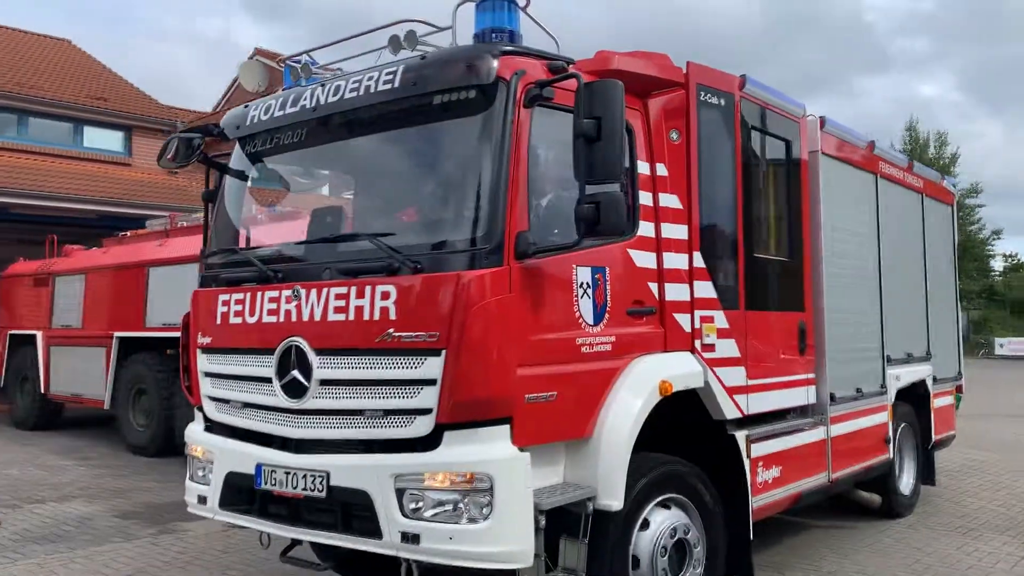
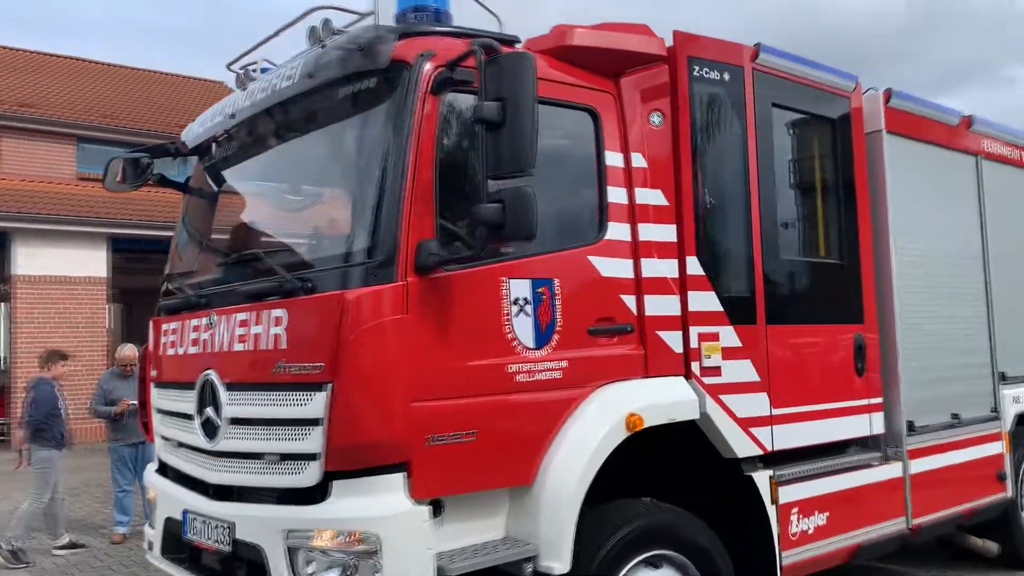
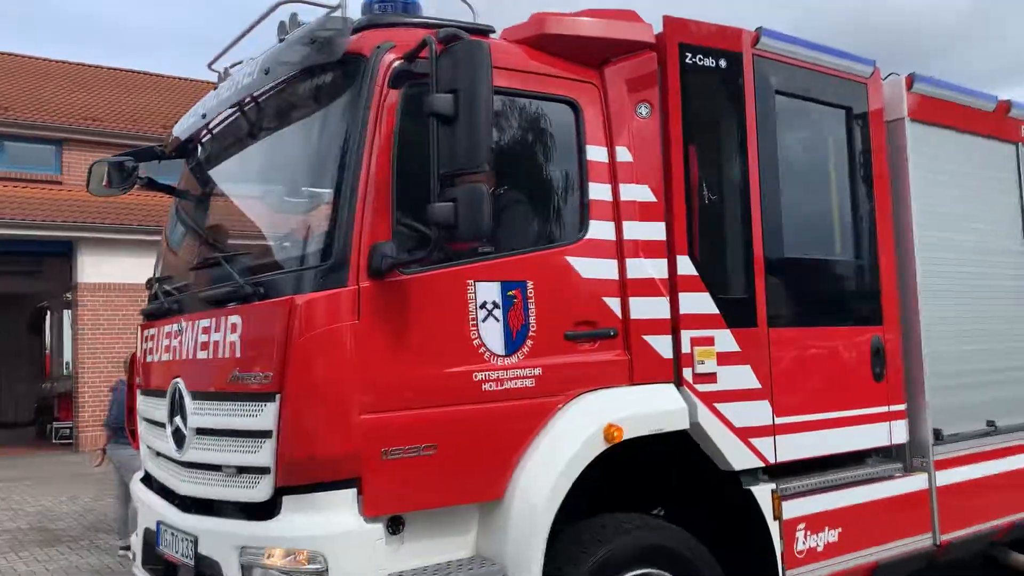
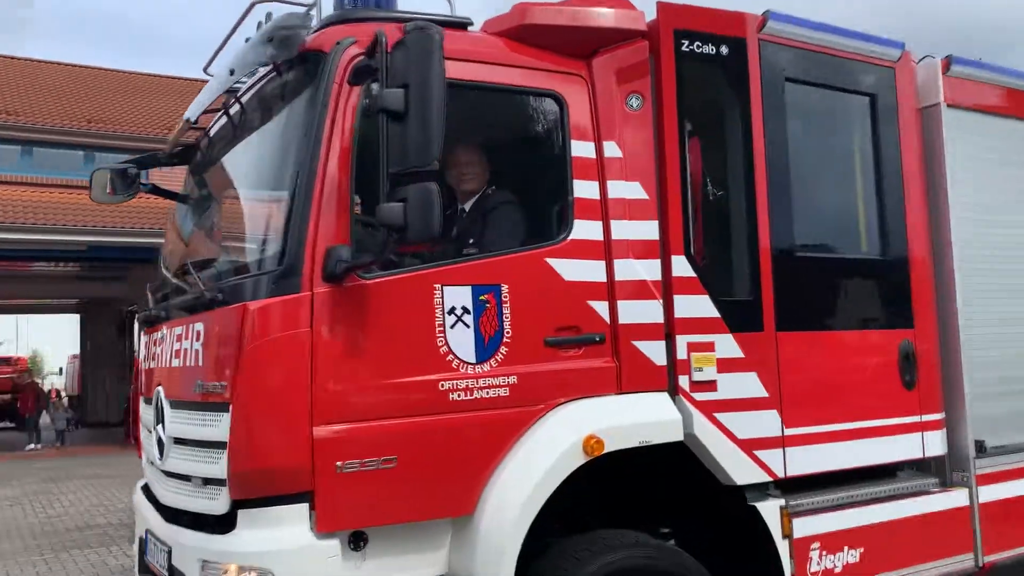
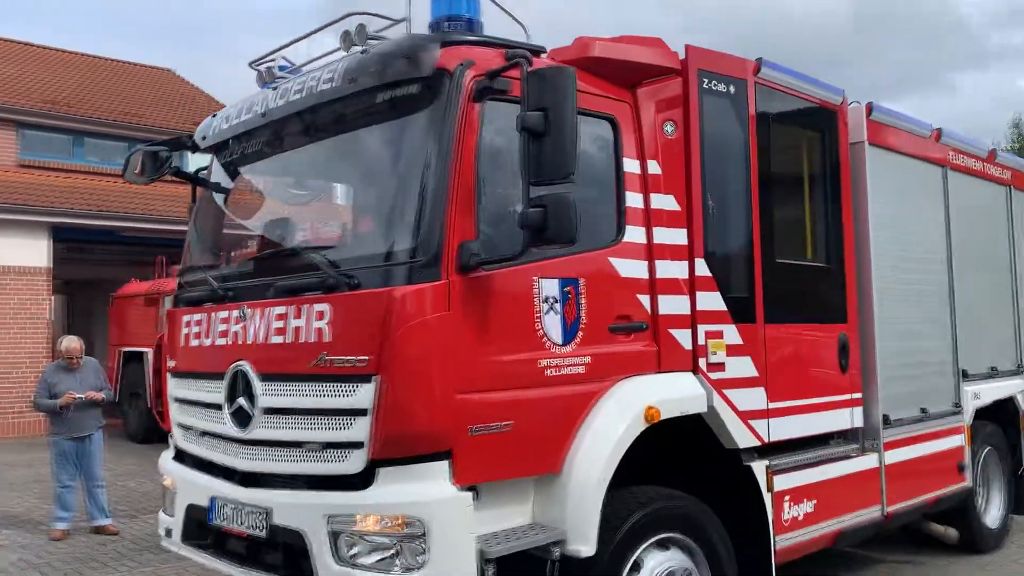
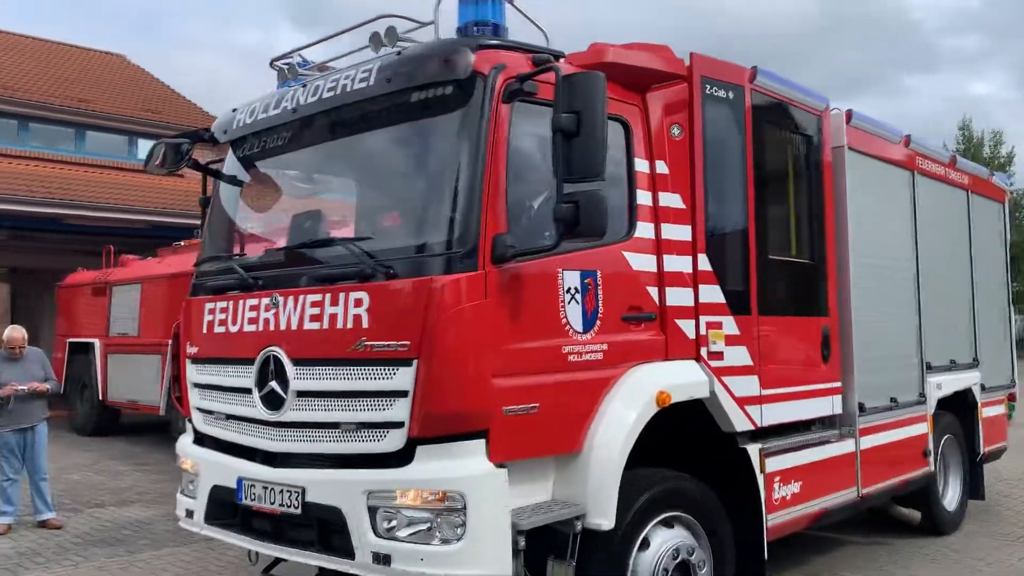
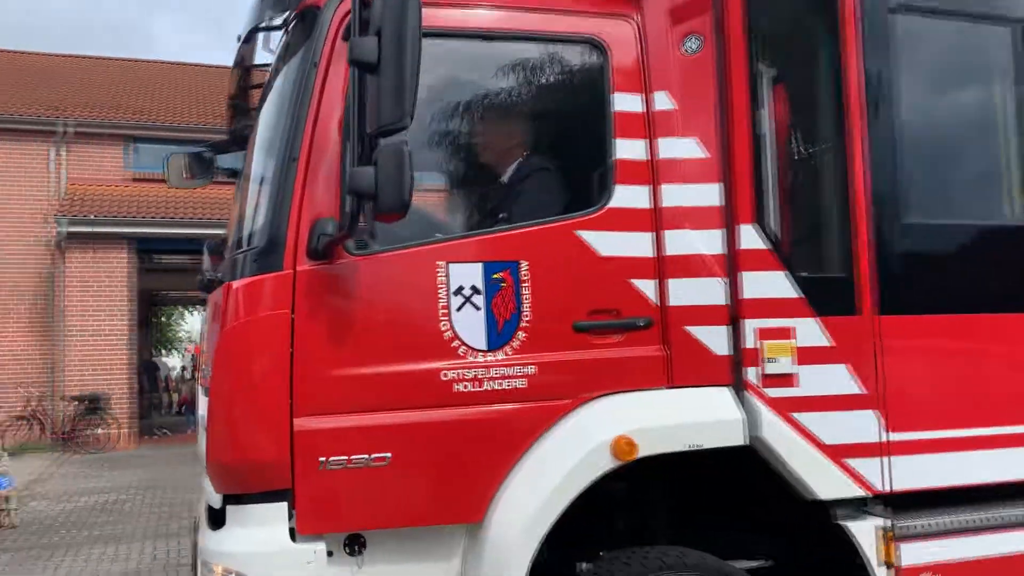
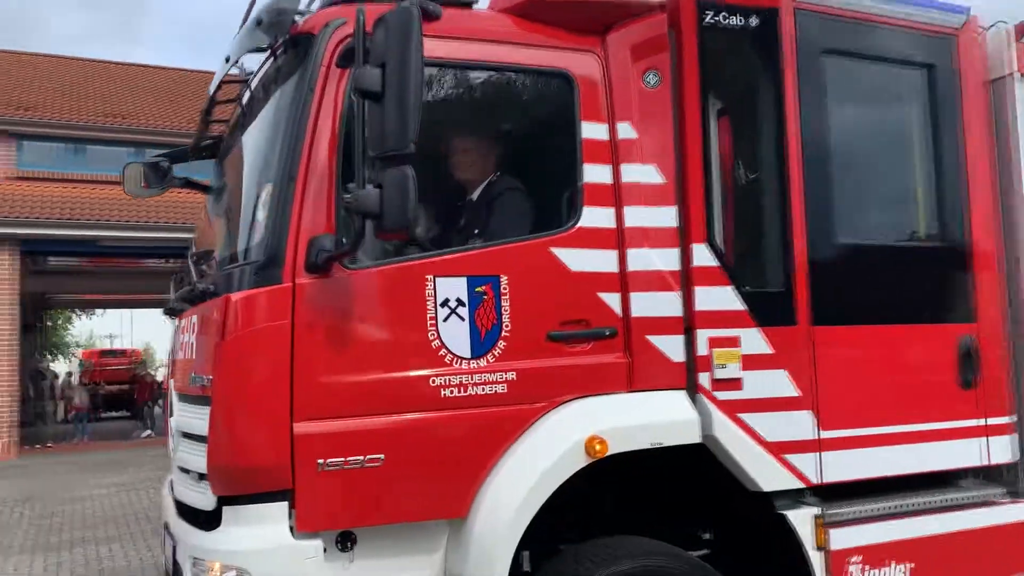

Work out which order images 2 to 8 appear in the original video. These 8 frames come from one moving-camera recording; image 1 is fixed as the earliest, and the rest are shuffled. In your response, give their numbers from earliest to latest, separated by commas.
6, 5, 2, 3, 4, 8, 7
